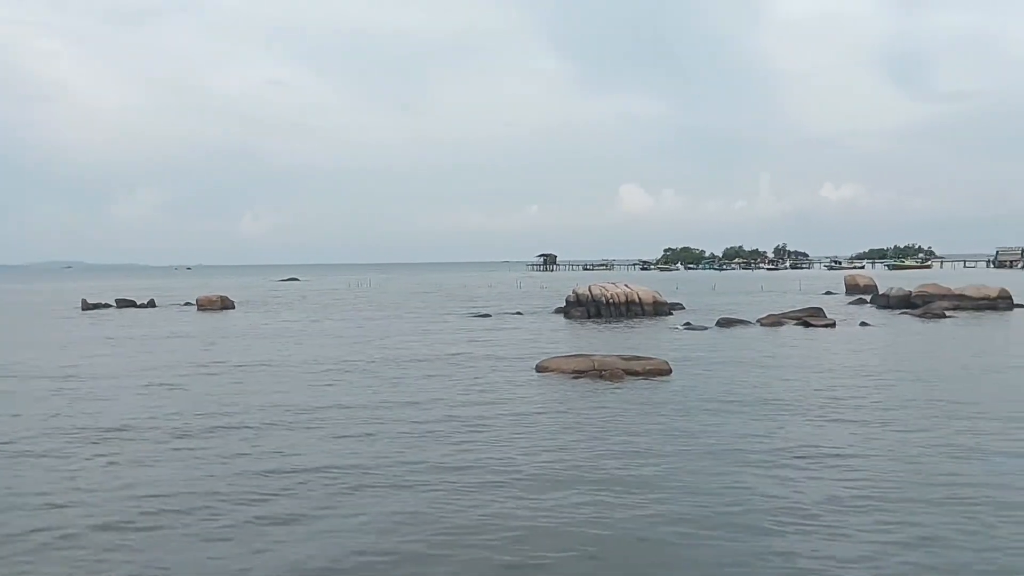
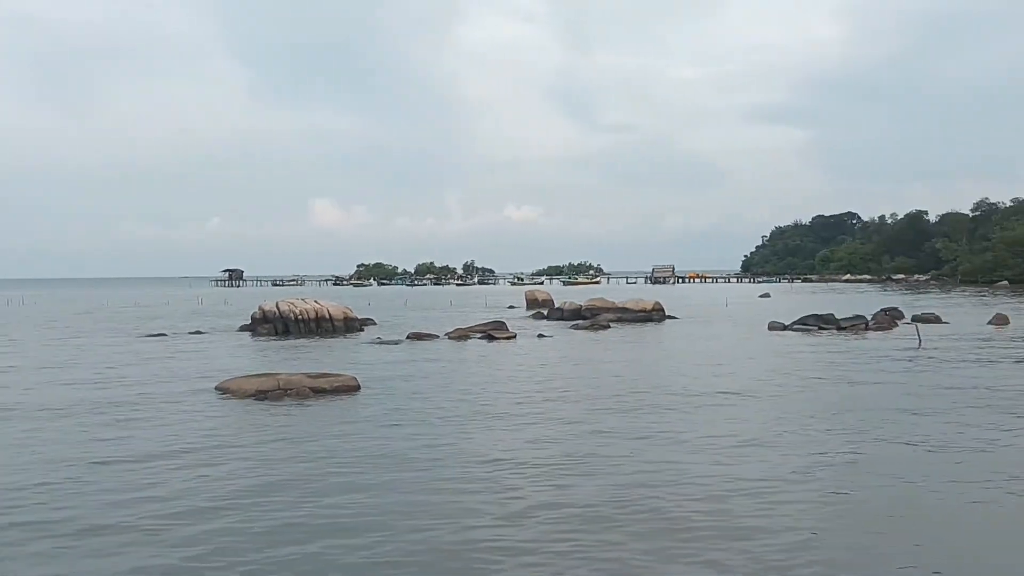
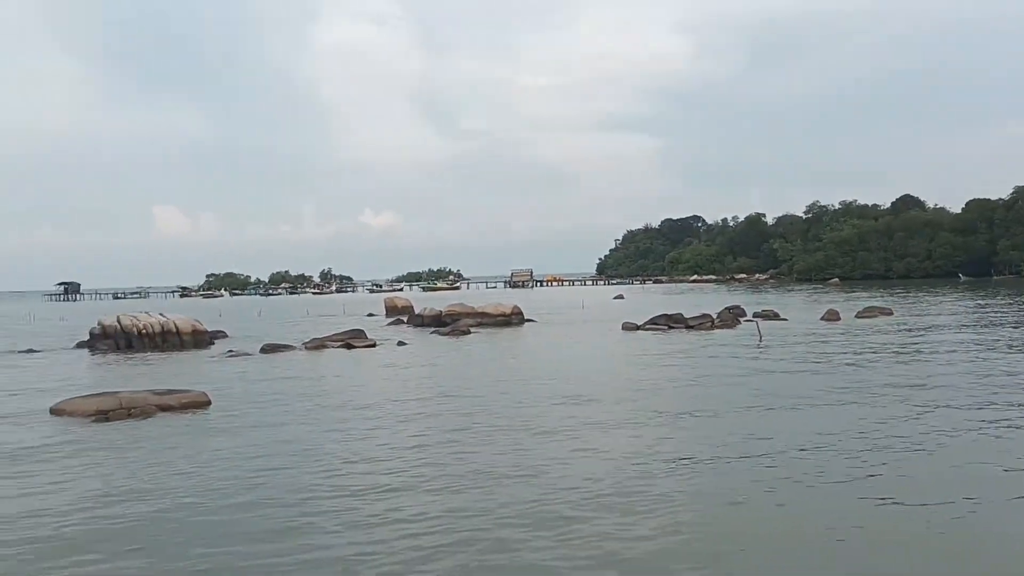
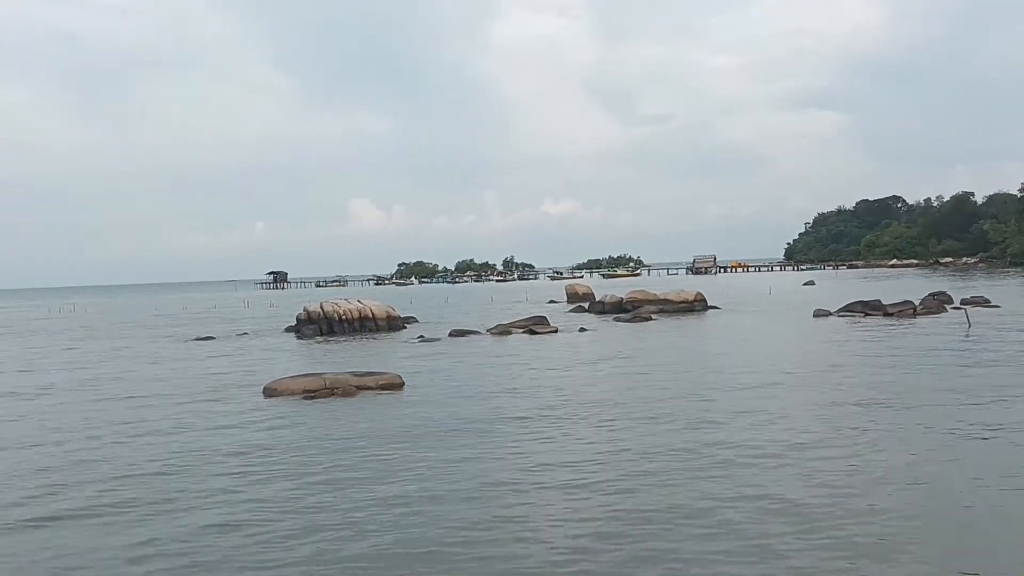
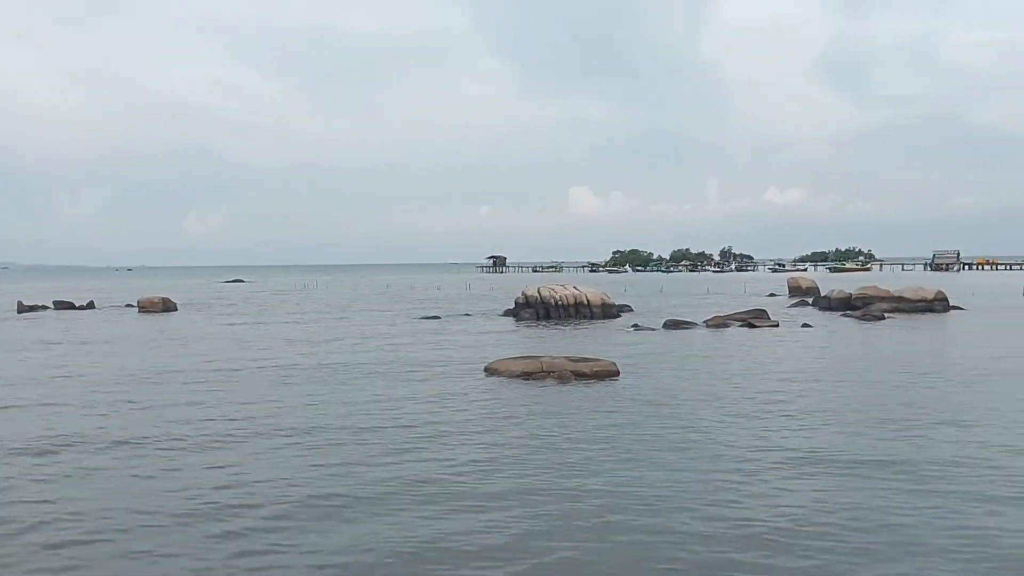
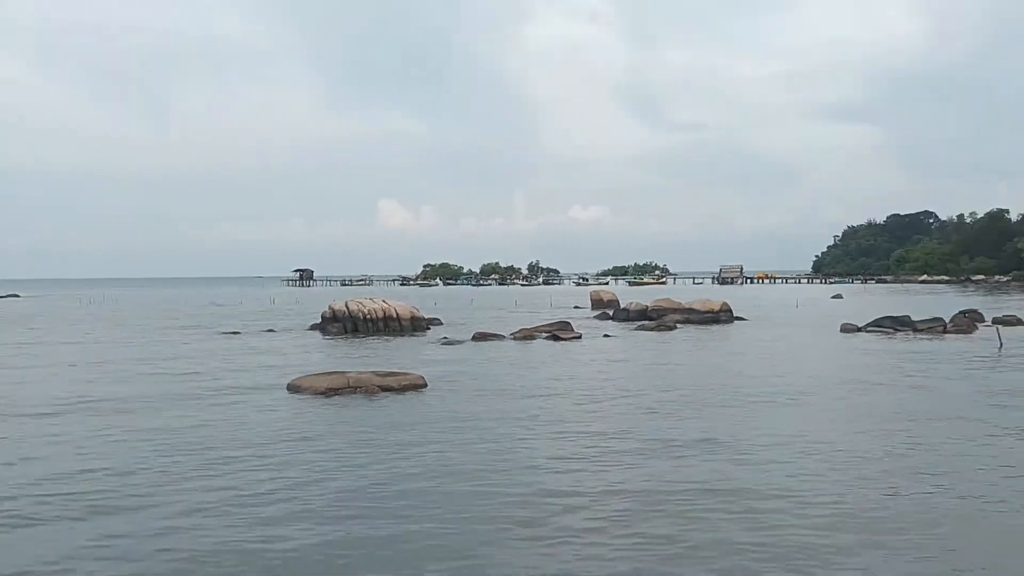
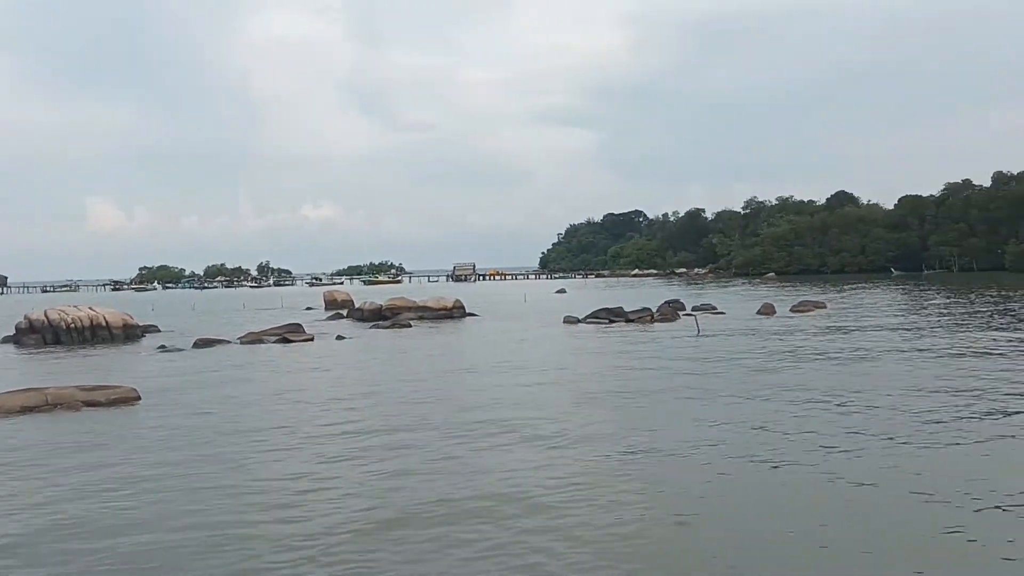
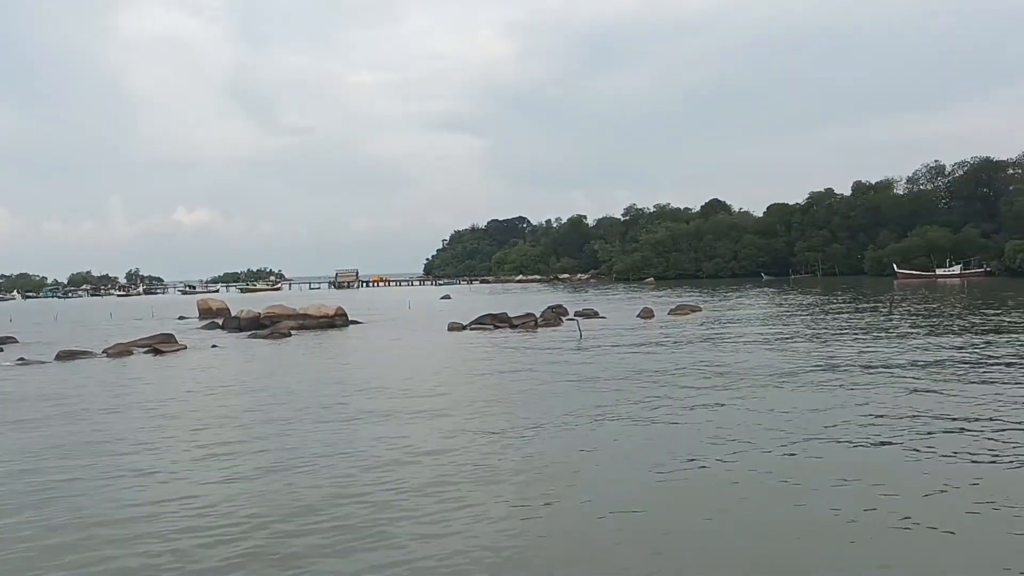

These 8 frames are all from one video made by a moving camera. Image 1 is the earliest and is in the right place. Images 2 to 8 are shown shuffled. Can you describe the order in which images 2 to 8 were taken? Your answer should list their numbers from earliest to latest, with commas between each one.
5, 6, 2, 7, 8, 3, 4
